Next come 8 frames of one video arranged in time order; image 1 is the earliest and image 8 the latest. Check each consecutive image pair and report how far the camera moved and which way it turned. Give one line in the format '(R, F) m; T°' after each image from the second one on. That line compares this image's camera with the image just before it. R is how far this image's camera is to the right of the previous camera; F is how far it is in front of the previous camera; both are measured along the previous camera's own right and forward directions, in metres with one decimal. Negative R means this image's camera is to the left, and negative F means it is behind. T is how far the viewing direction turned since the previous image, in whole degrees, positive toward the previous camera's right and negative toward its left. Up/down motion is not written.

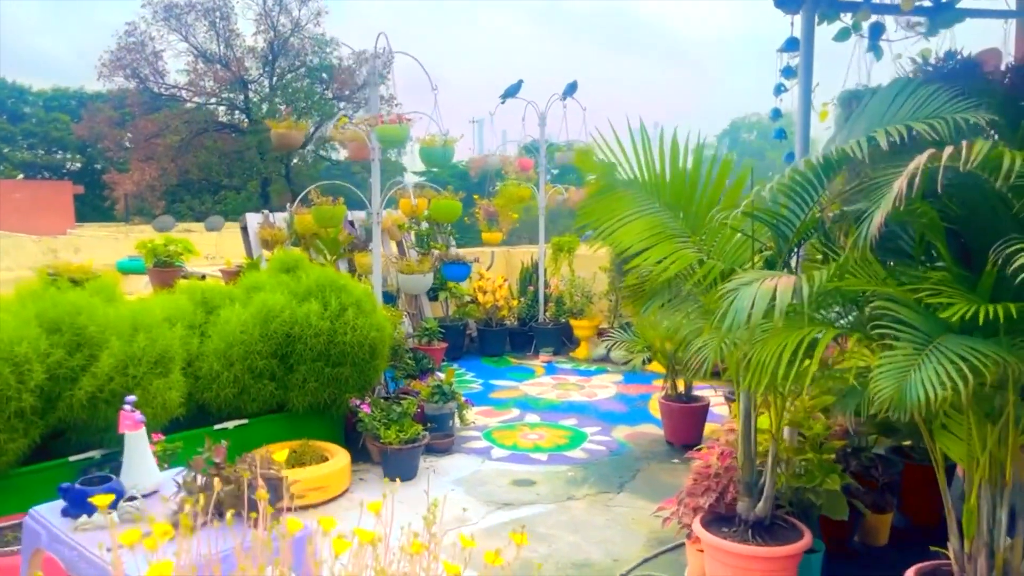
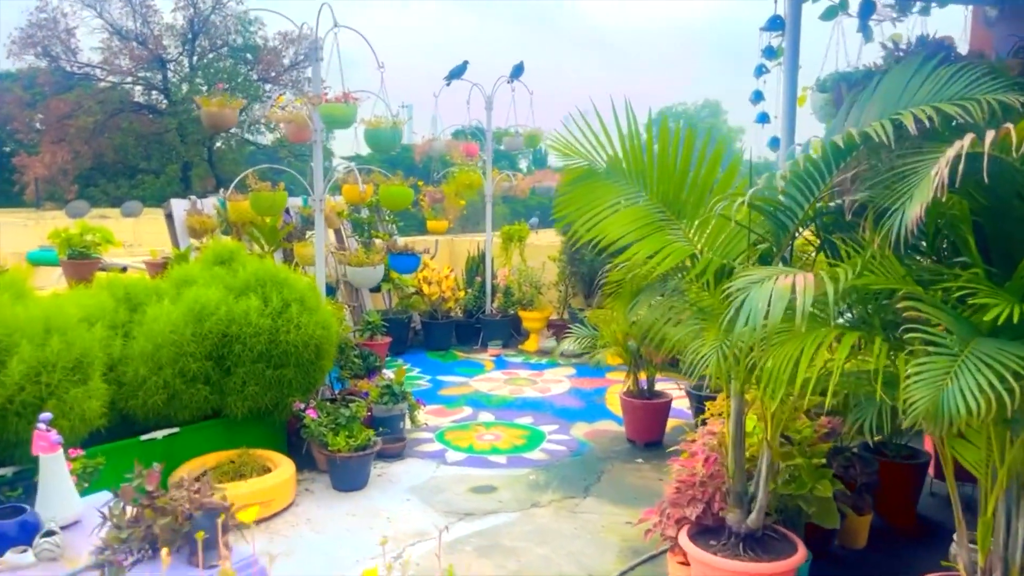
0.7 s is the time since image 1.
(-0.1, +0.3) m; +5°
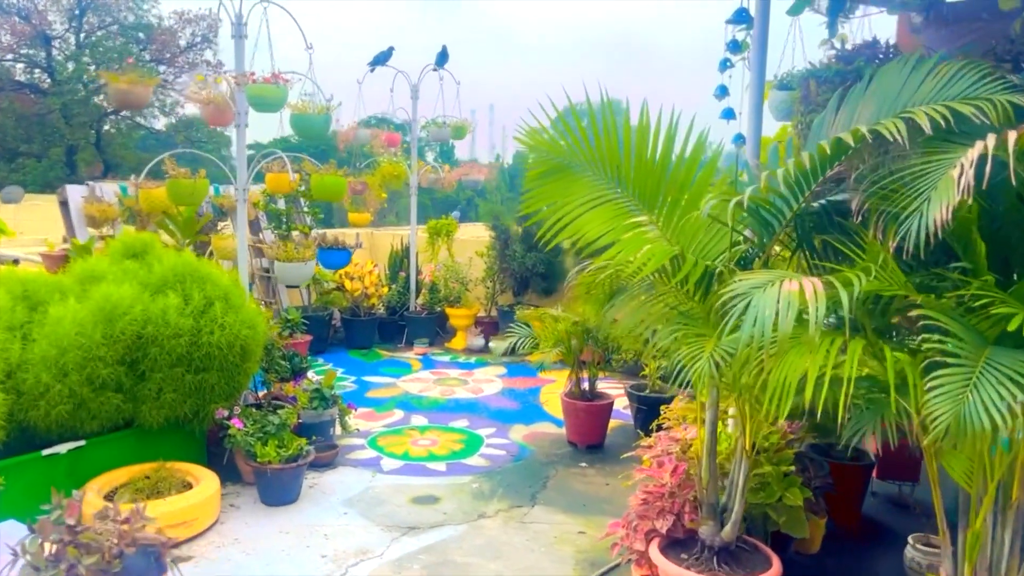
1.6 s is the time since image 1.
(-0.2, +0.2) m; +7°
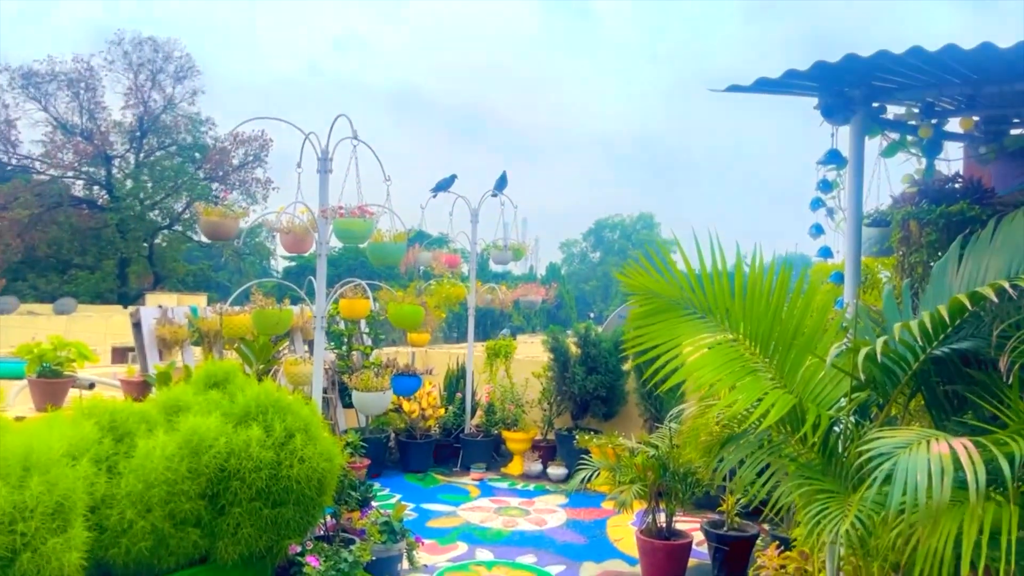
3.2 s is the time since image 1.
(-0.2, 0.0) m; -2°
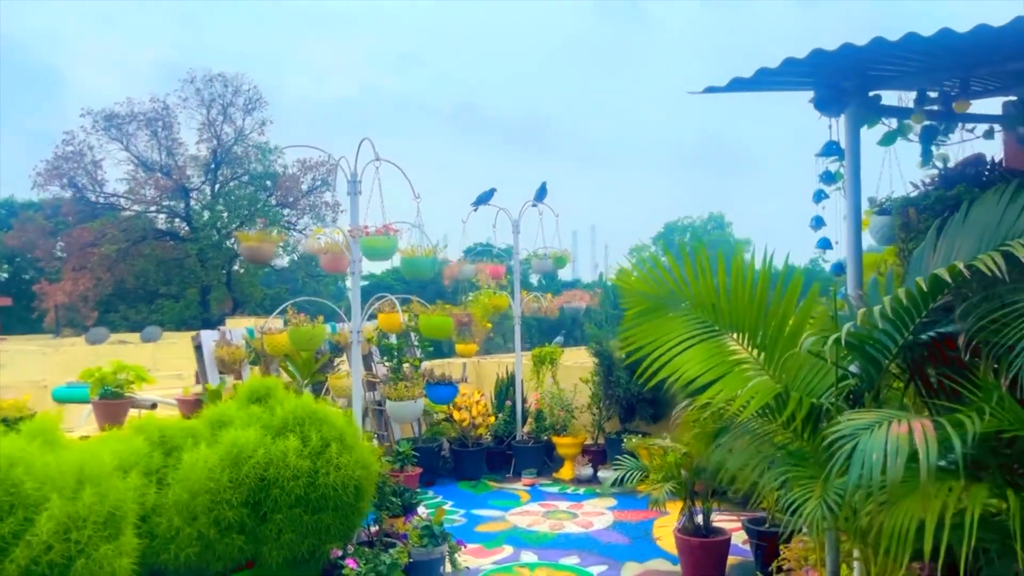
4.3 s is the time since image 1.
(+0.3, -0.1) m; -5°
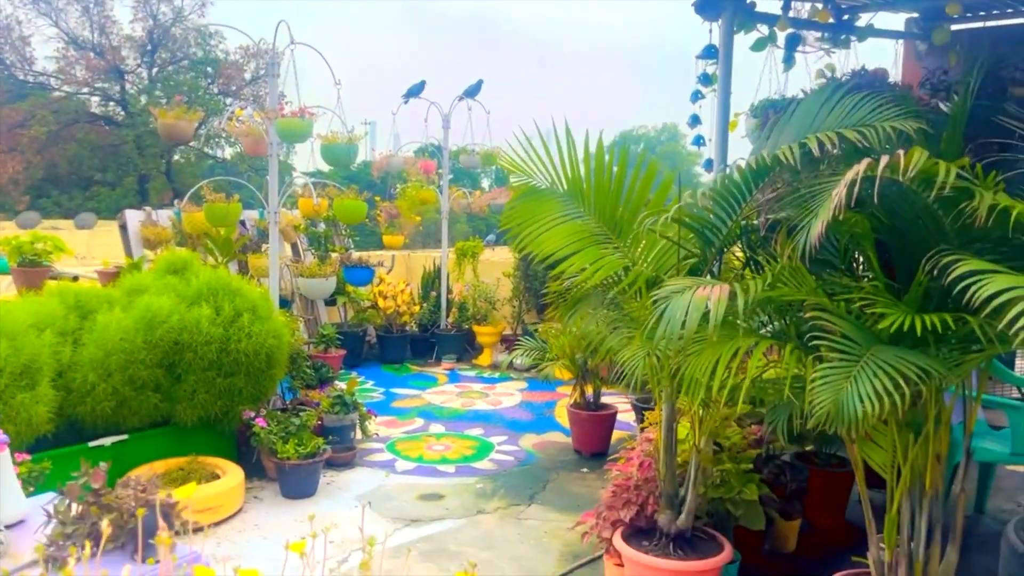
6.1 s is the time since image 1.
(+0.2, -0.3) m; +4°
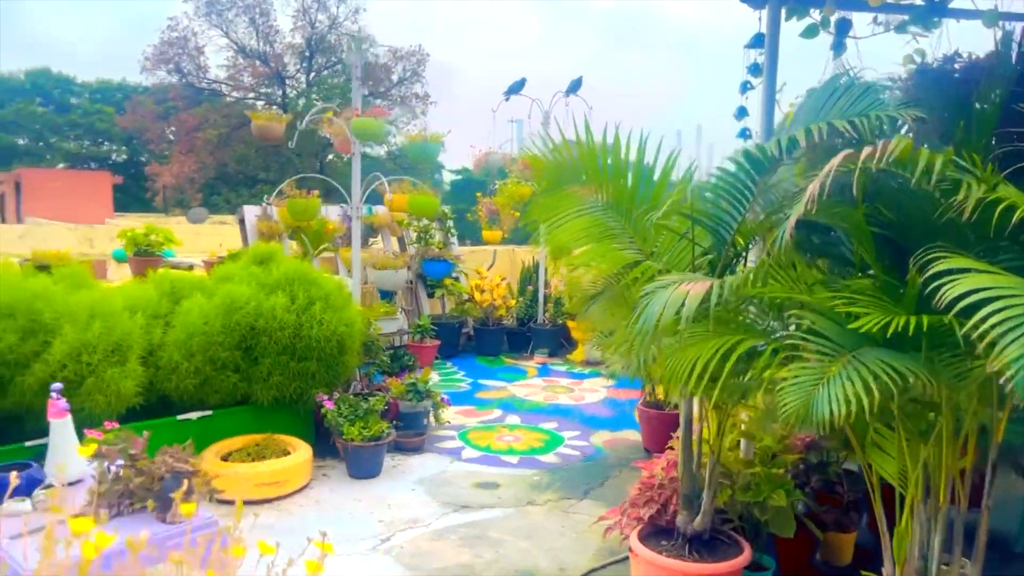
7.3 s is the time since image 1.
(+0.5, 0.0) m; -10°
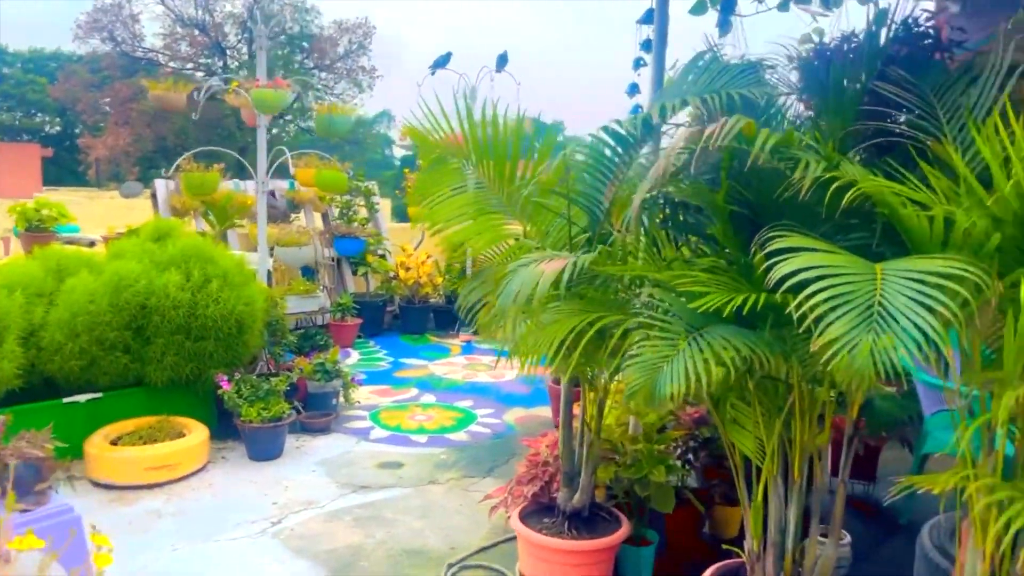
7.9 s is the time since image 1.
(+0.3, 0.0) m; +3°
